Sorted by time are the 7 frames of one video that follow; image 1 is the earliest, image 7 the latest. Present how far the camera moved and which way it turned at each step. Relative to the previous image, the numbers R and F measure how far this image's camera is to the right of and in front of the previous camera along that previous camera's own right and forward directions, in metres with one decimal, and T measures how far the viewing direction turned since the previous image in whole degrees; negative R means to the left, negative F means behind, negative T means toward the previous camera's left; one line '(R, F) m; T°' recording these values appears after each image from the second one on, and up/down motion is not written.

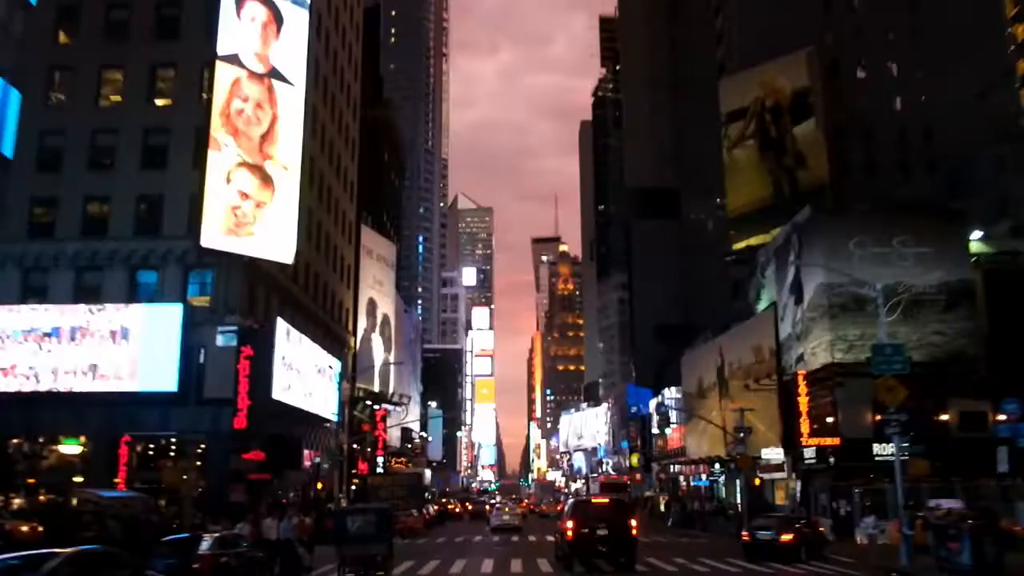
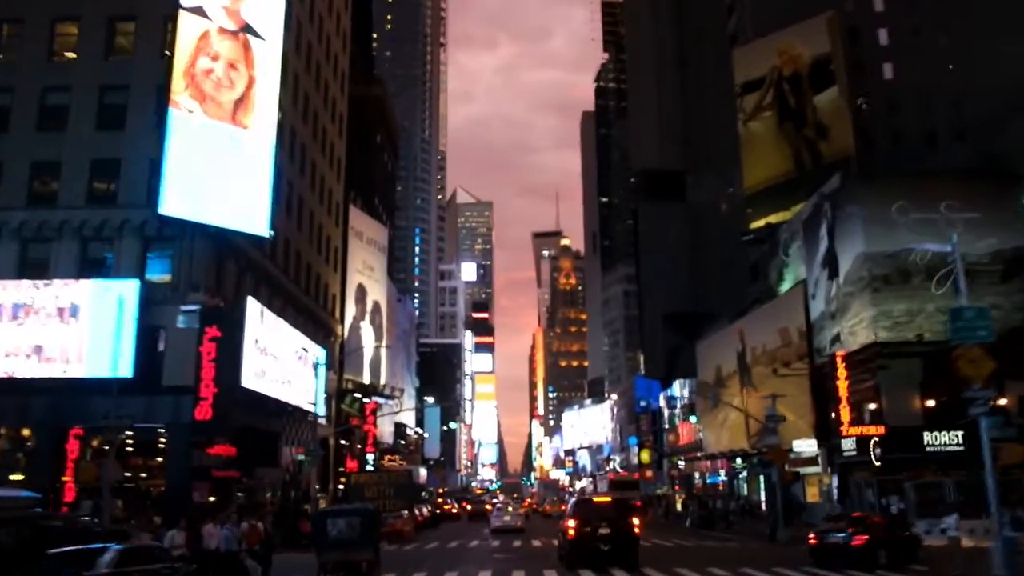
(+0.1, +6.0) m; 0°
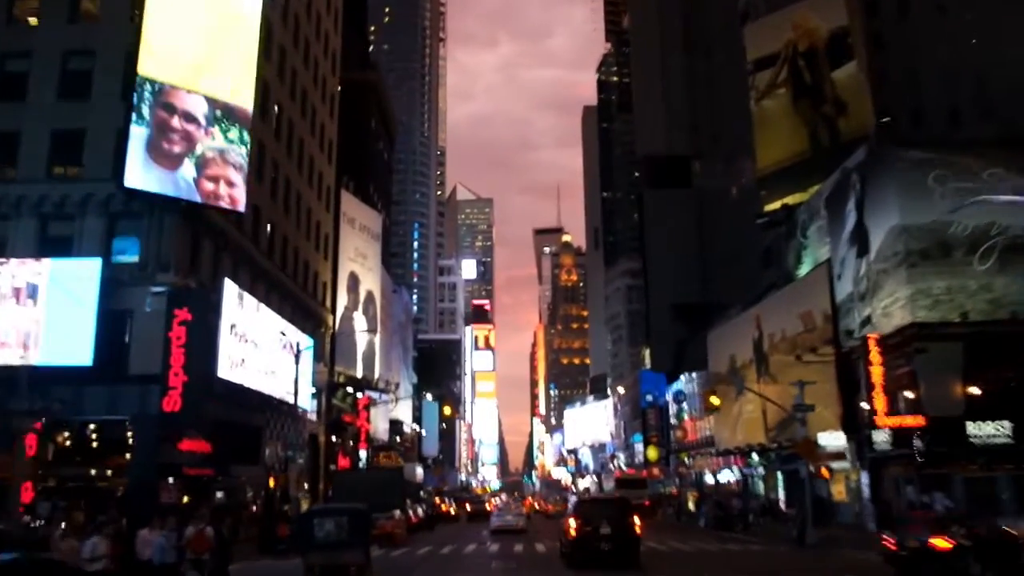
(0.0, +4.1) m; 0°
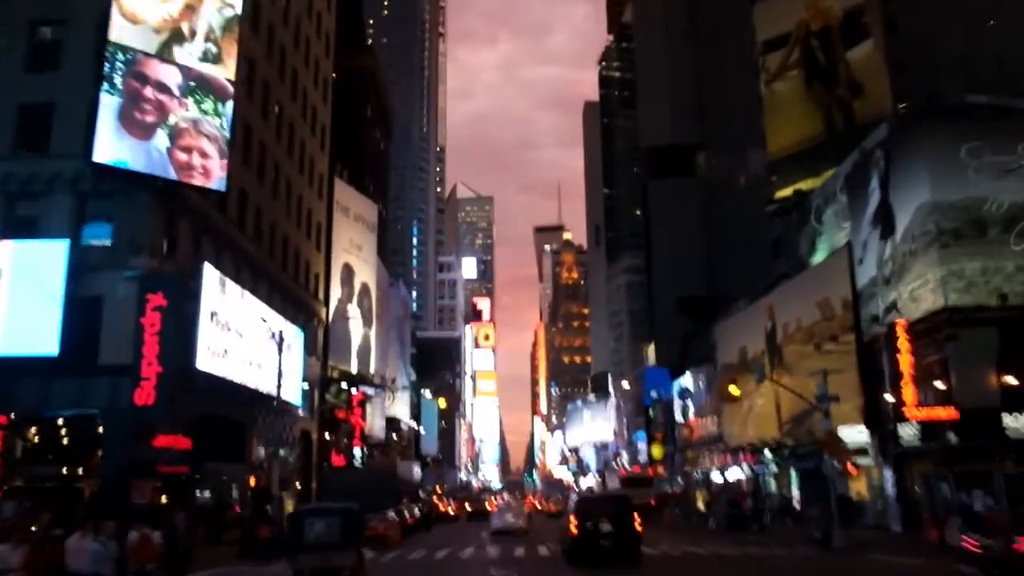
(+0.1, +3.0) m; 0°
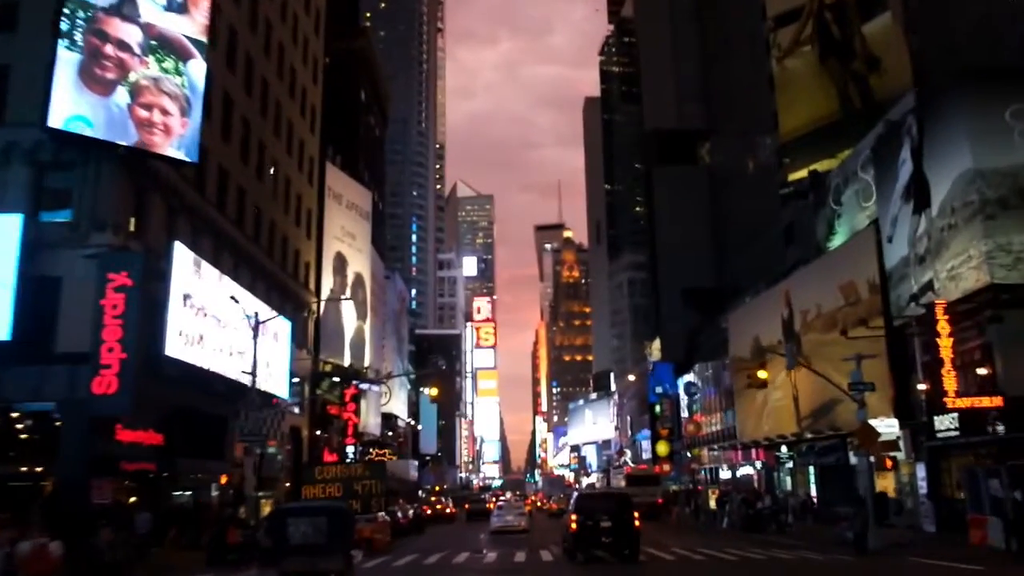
(+0.1, +3.5) m; 0°
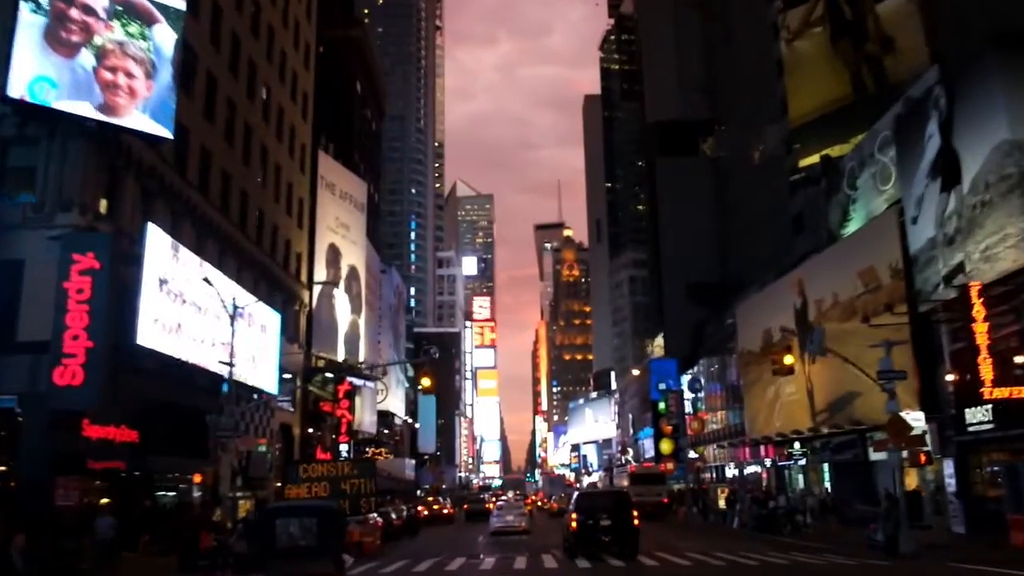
(0.0, +2.6) m; 0°
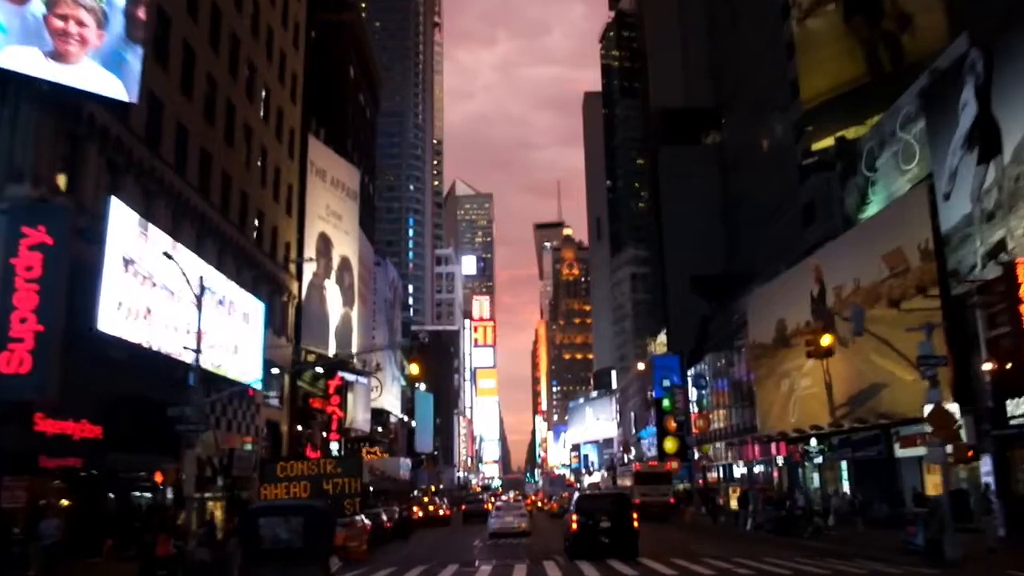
(+0.1, +3.1) m; 0°
